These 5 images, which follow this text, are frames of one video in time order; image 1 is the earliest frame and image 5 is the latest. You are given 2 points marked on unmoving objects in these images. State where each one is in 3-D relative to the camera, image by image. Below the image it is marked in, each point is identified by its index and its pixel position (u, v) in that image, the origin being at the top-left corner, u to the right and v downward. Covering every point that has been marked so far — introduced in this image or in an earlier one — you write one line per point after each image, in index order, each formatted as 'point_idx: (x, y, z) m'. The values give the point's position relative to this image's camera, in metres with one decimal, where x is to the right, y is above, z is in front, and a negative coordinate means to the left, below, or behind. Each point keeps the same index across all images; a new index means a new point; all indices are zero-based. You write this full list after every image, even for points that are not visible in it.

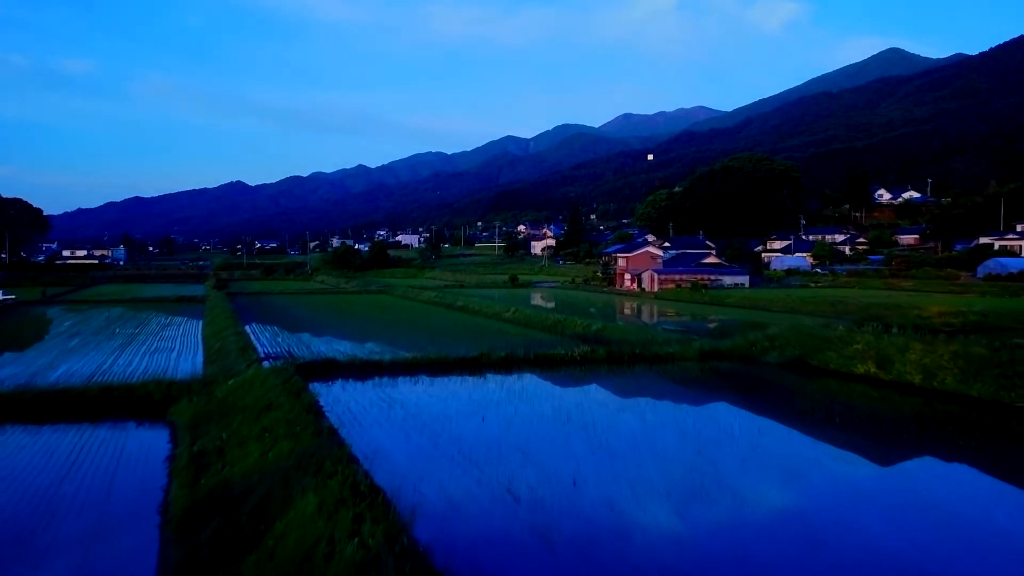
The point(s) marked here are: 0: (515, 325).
0: (+0.1, -0.9, +19.1) m
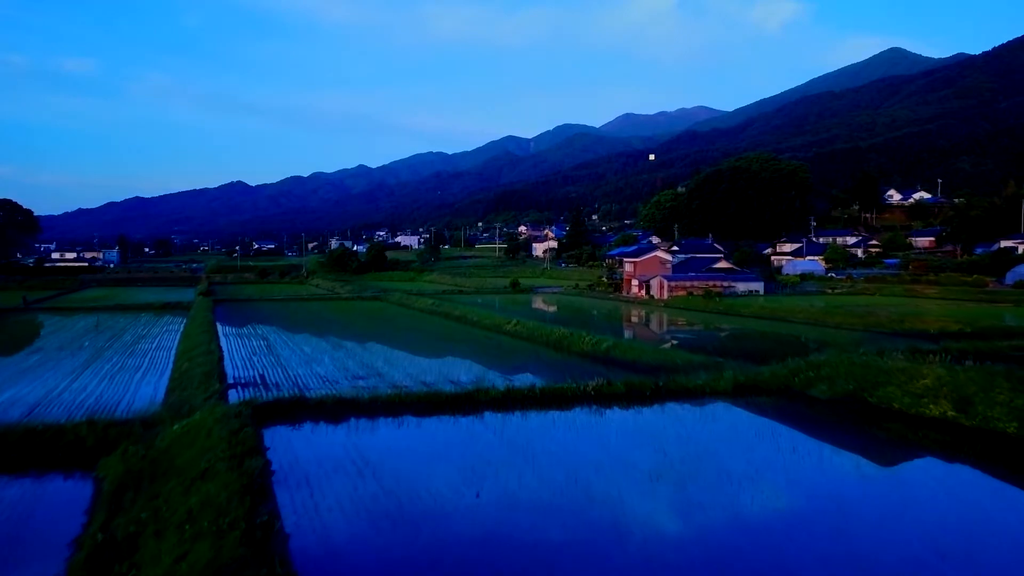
0: (+0.1, -1.1, +17.6) m
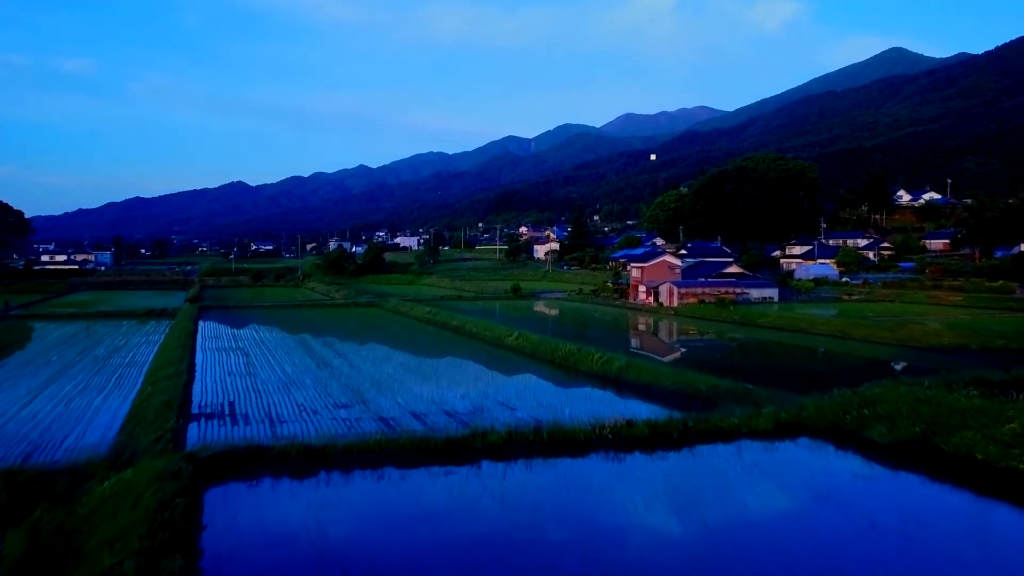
0: (+0.1, -1.3, +16.3) m
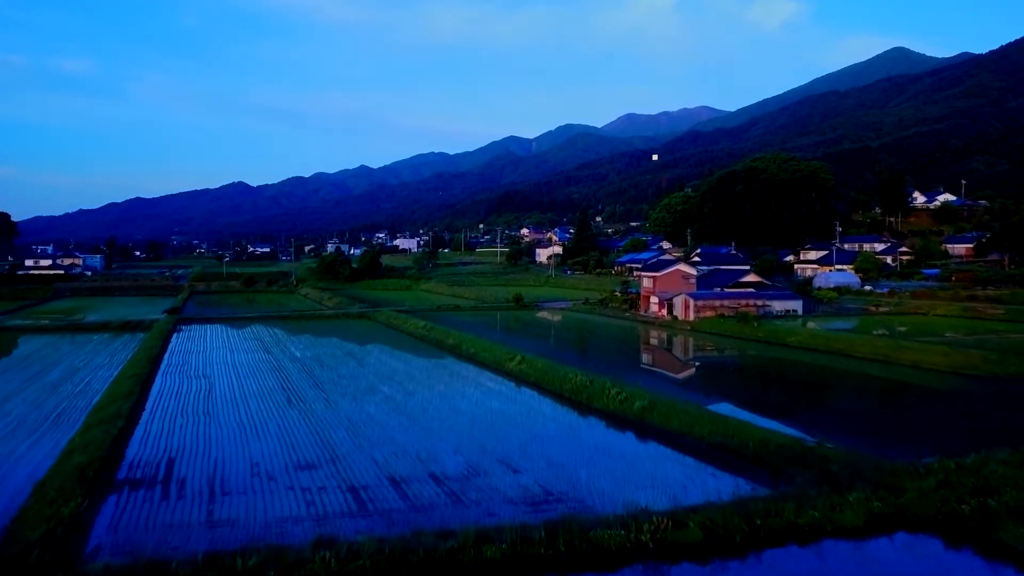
0: (+0.2, -1.6, +14.3) m
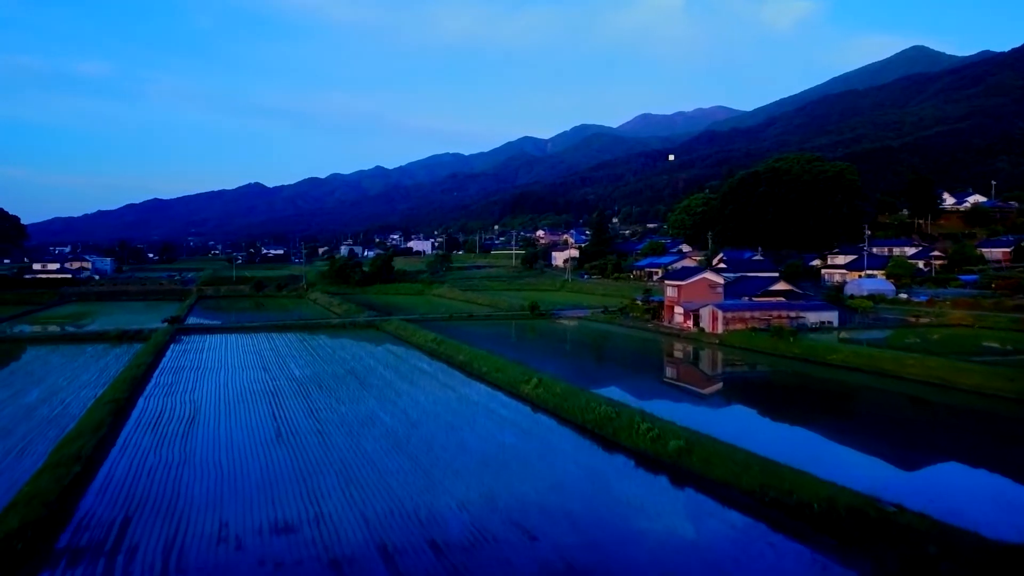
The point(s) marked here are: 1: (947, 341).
0: (+0.4, -1.9, +13.0) m
1: (+10.1, -1.1, +19.2) m
